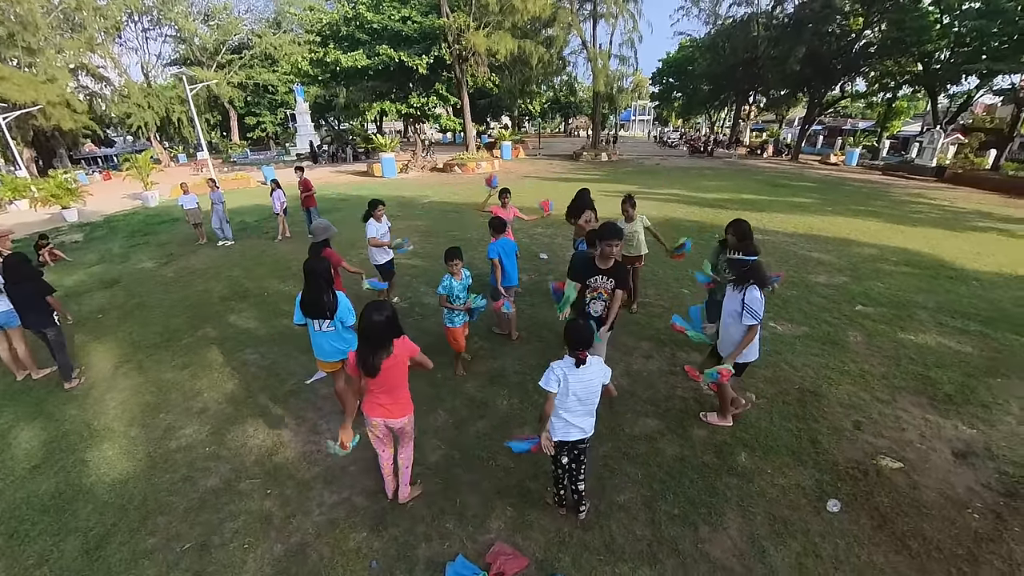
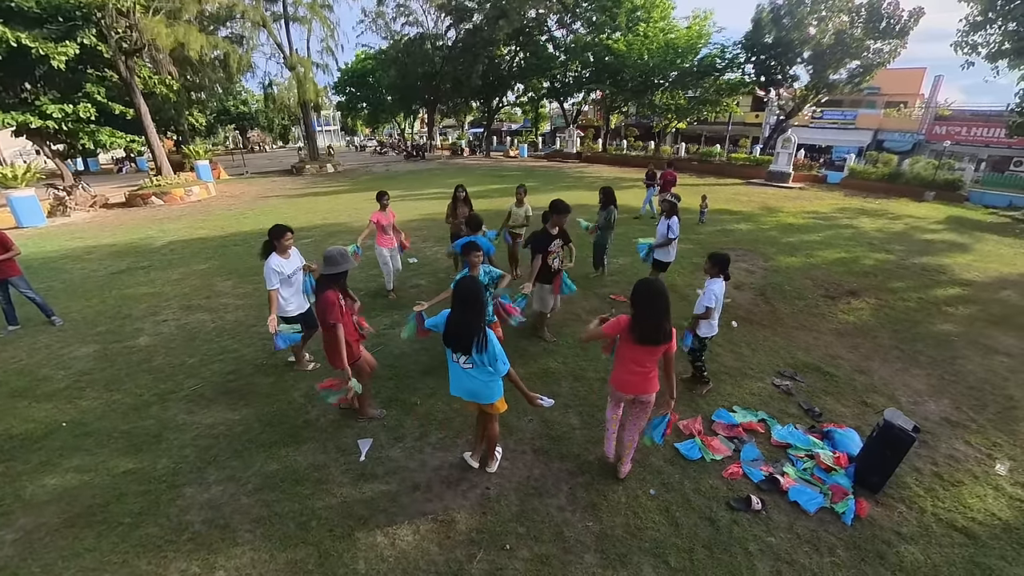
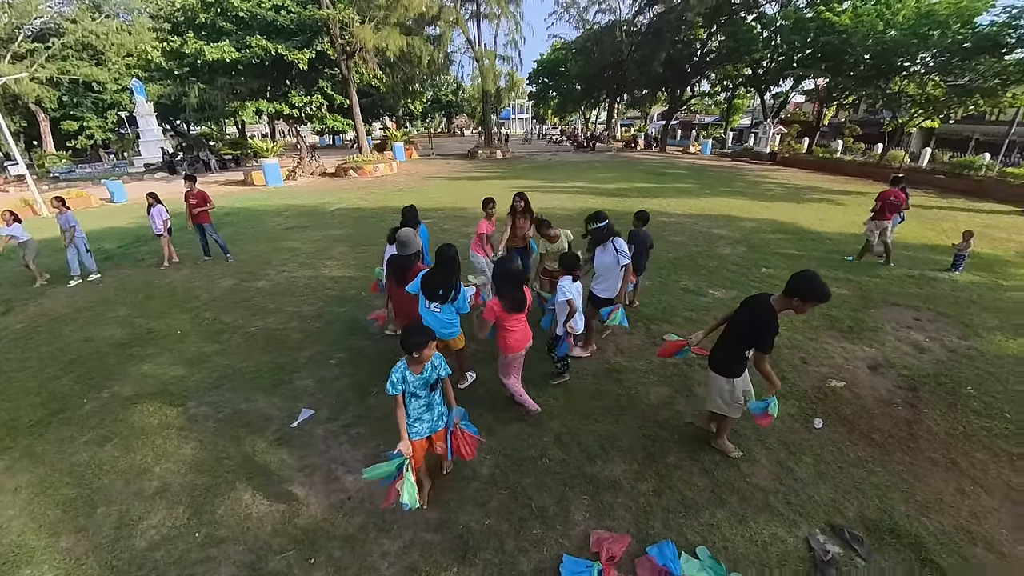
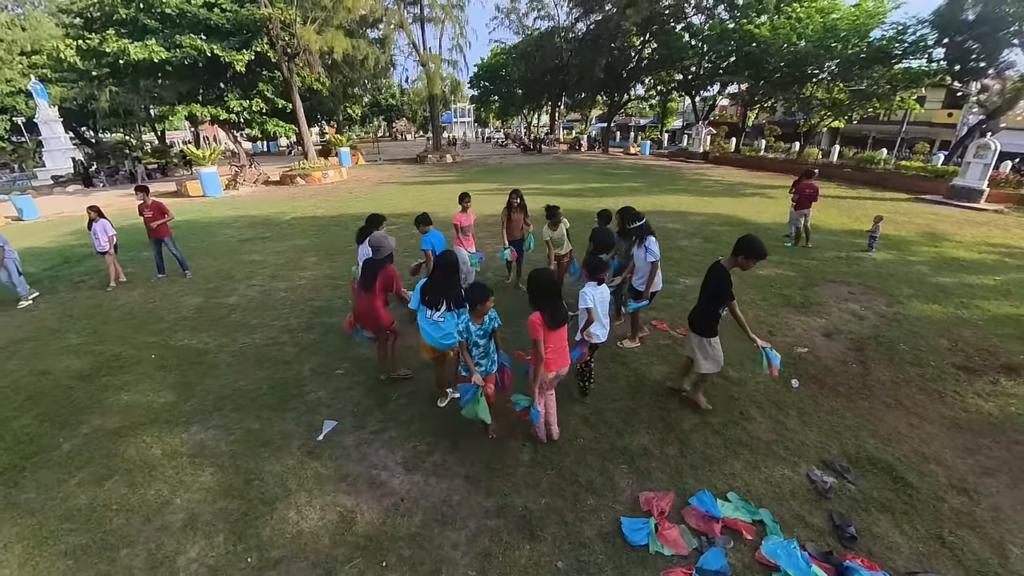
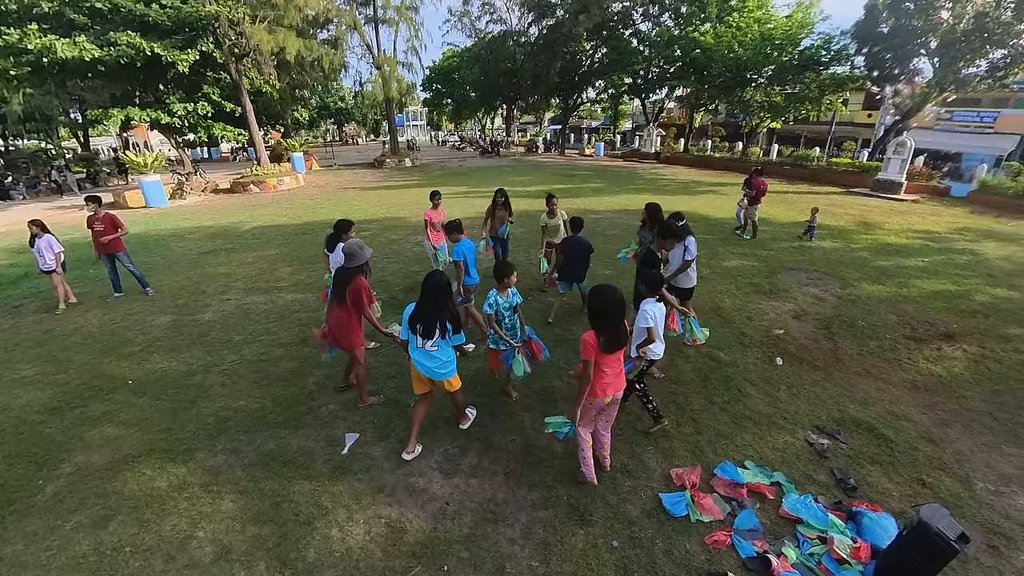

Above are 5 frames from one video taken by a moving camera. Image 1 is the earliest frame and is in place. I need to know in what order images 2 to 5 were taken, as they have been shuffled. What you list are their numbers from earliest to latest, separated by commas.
3, 4, 5, 2
